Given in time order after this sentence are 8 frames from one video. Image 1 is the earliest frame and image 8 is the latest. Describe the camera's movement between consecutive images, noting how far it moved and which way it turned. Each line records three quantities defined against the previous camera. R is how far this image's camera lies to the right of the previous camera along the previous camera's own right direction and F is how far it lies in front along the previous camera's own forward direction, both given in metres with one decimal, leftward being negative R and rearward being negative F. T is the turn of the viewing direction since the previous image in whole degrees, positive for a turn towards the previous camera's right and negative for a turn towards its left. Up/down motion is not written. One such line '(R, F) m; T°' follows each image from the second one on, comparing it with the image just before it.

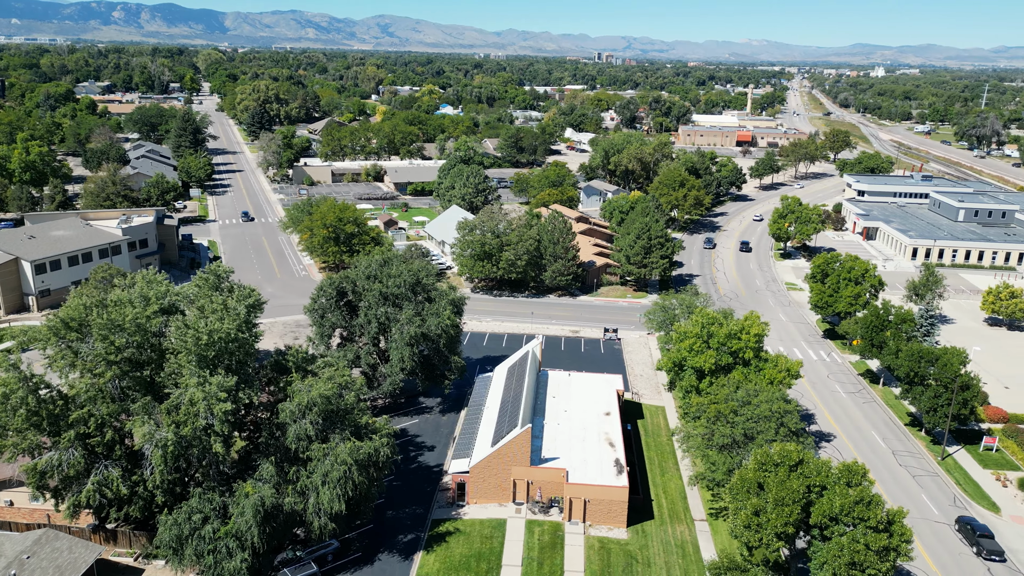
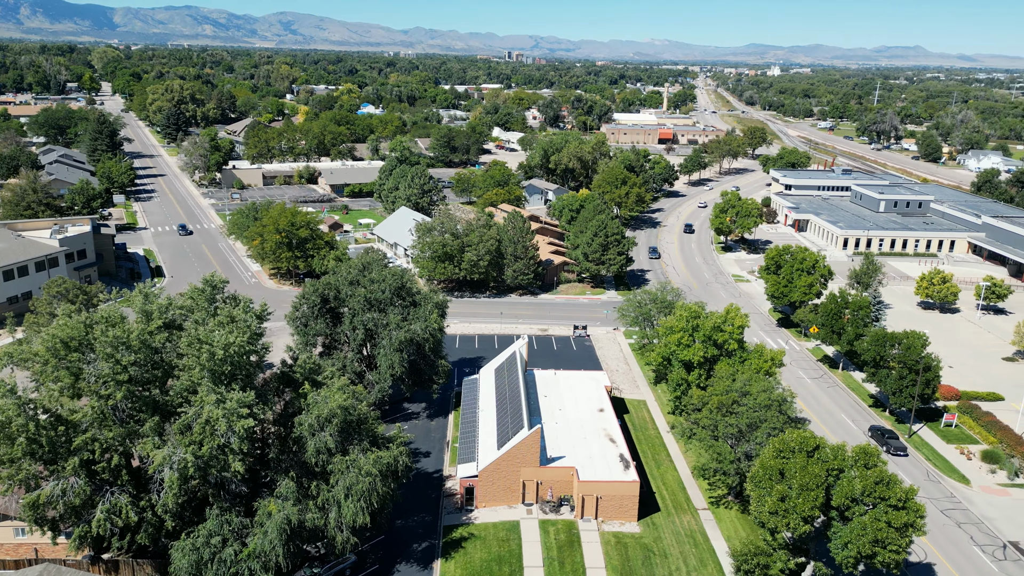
(-3.2, +0.2) m; +6°
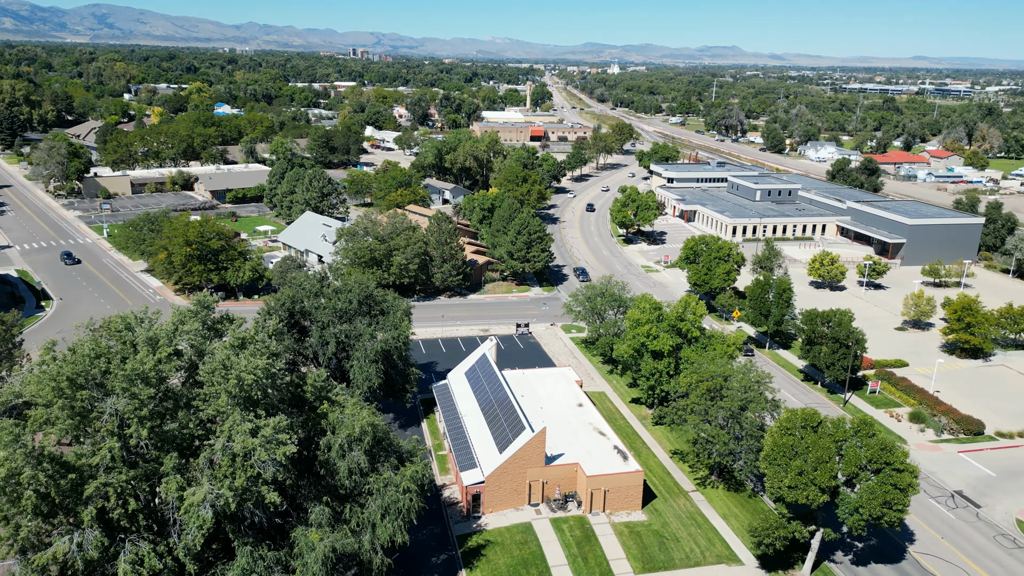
(-5.0, +0.5) m; +11°
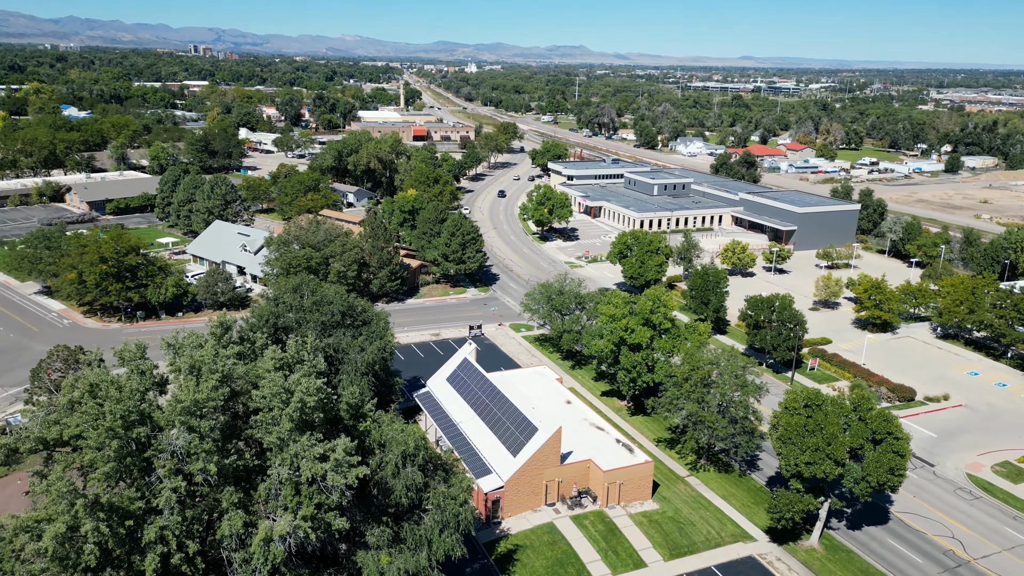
(-5.1, +0.5) m; +10°
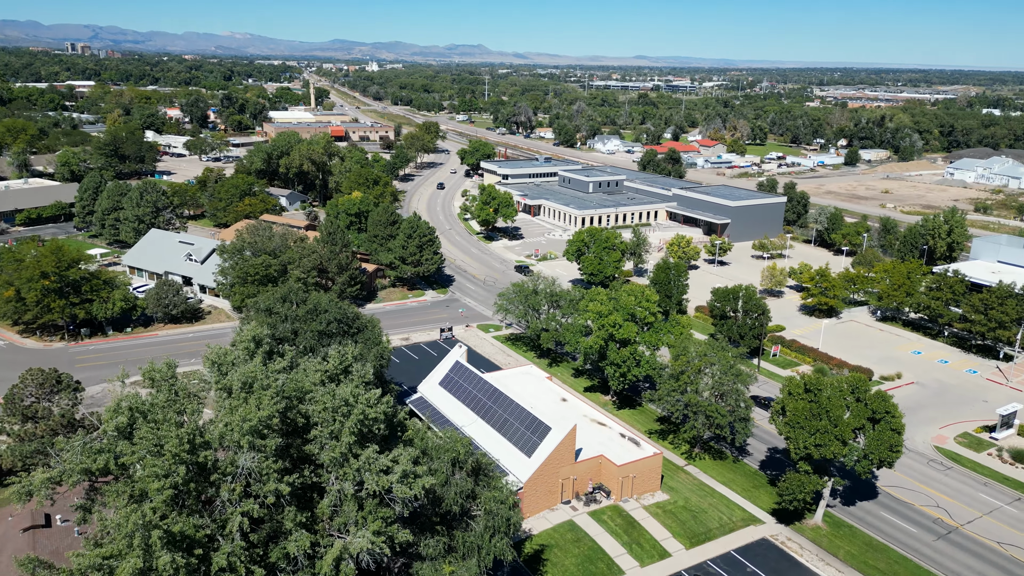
(-3.7, +0.3) m; +7°
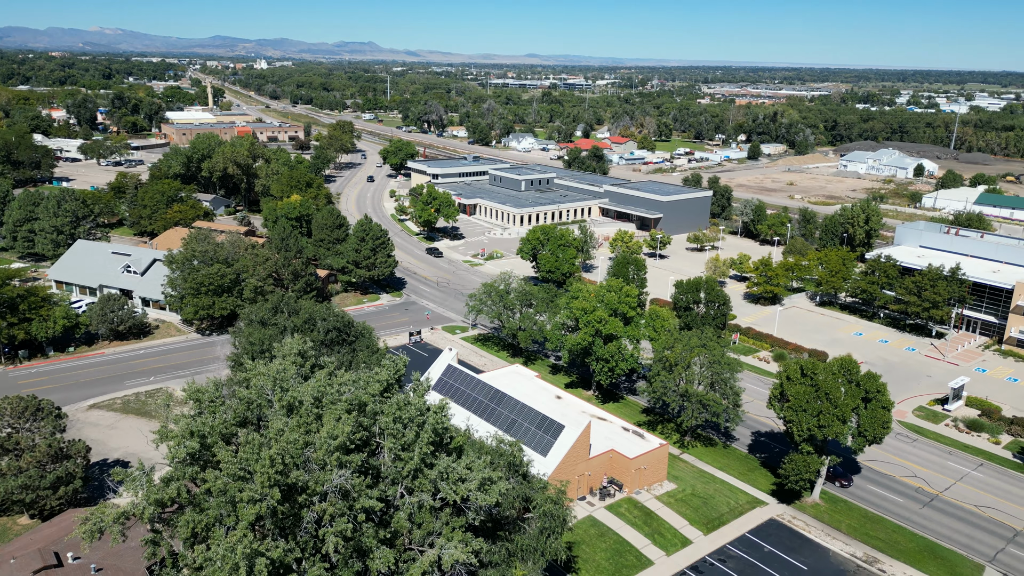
(-3.9, +0.3) m; +7°
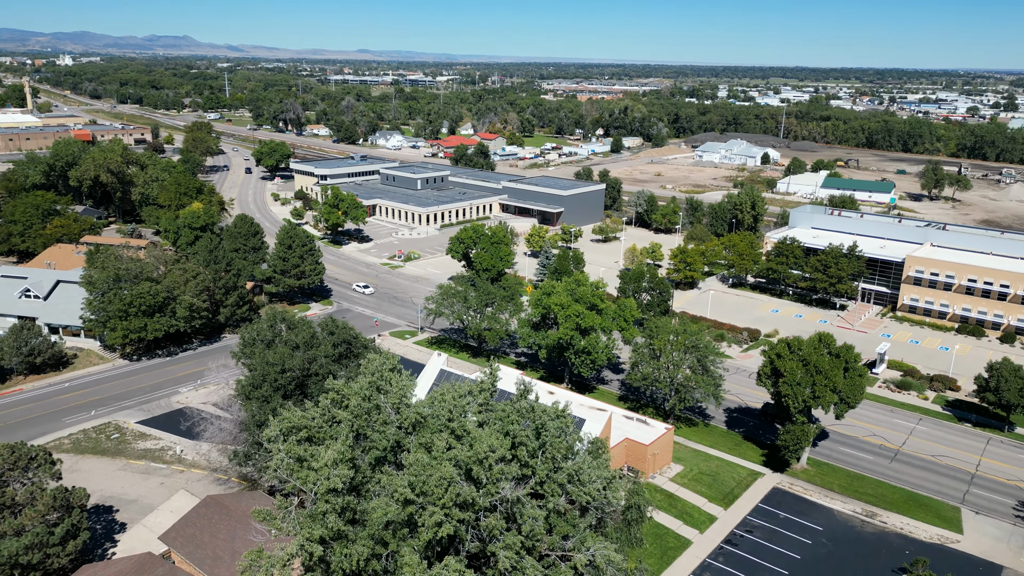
(-6.1, +0.6) m; +11°
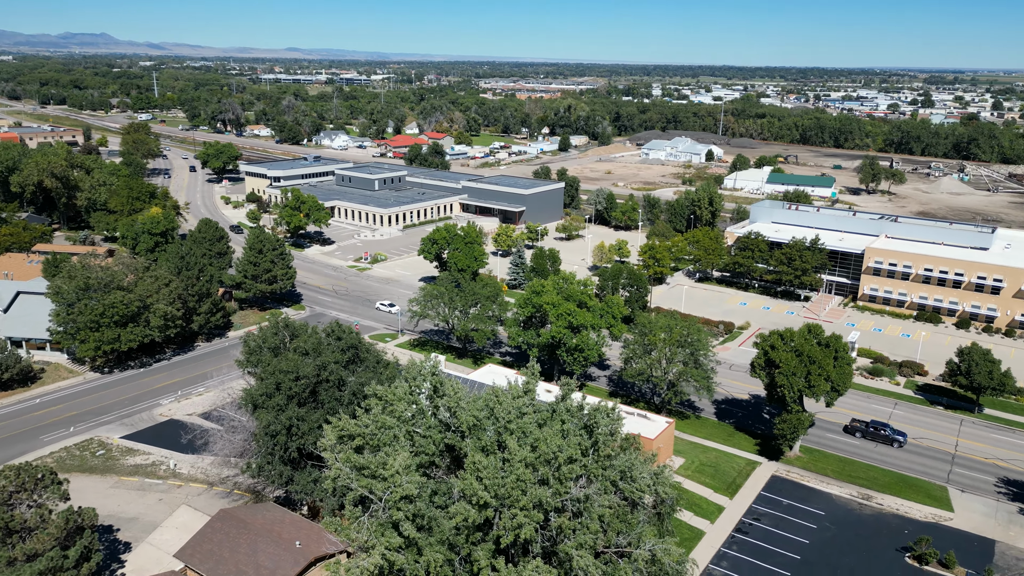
(-2.5, +0.1) m; +5°
